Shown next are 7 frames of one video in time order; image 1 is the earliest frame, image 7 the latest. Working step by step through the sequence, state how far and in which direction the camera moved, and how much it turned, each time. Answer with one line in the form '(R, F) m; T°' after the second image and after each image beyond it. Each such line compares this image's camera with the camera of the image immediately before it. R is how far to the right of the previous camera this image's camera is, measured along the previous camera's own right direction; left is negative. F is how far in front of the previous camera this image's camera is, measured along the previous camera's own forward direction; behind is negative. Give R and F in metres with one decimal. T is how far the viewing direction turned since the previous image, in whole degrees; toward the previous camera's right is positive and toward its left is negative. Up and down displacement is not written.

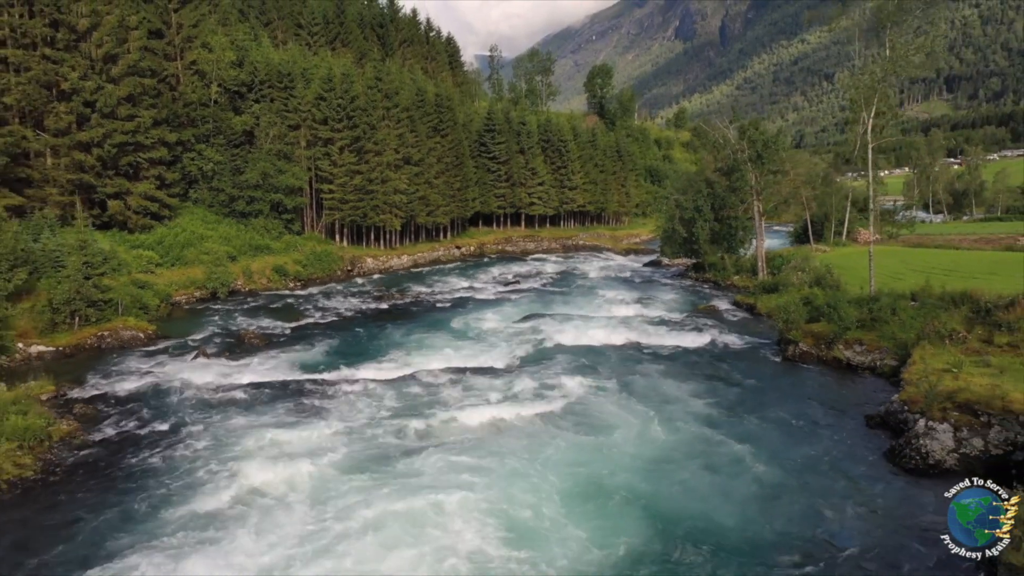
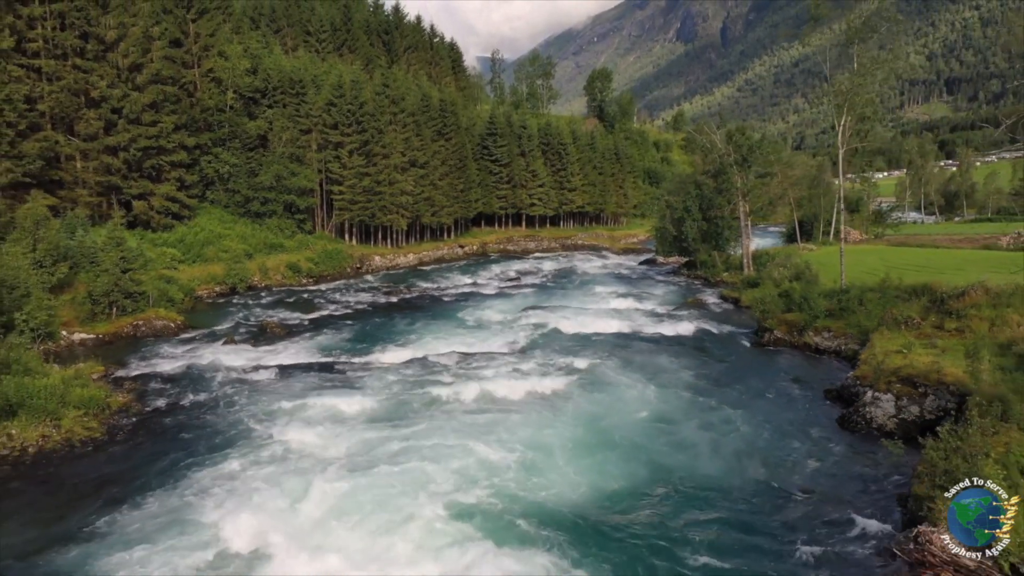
(0.0, -2.4) m; 0°
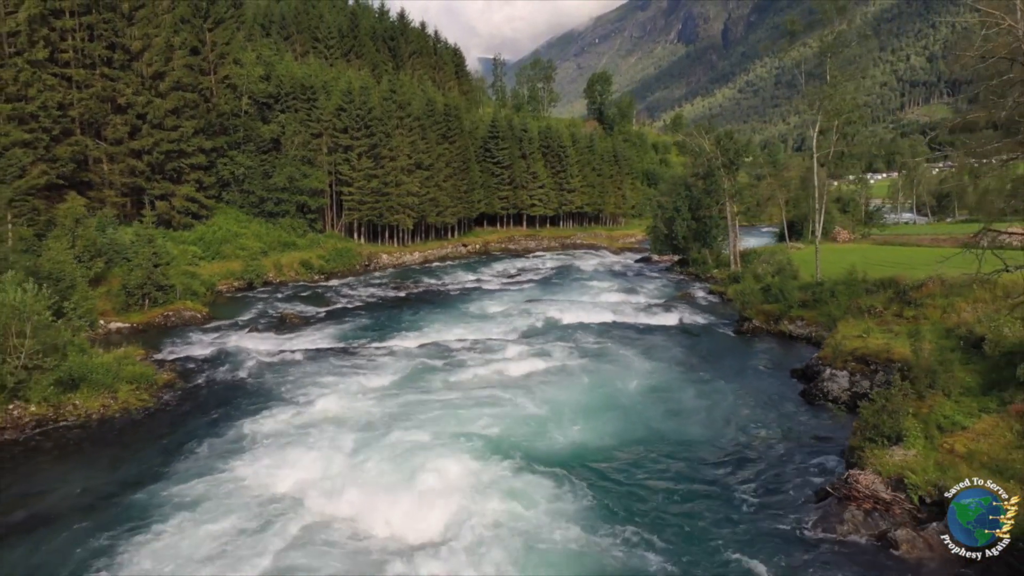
(0.0, -2.5) m; 0°
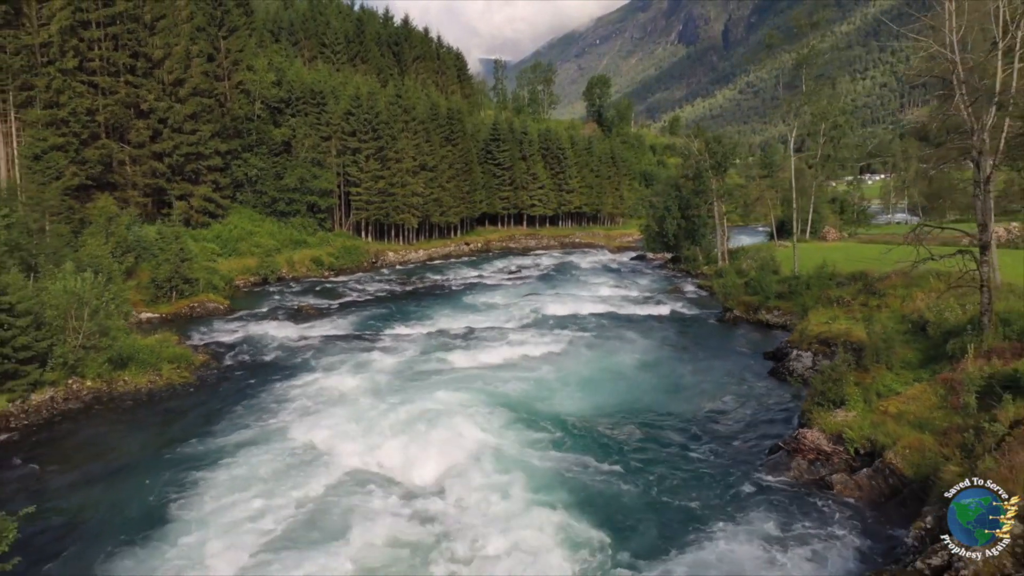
(0.0, -2.5) m; 0°
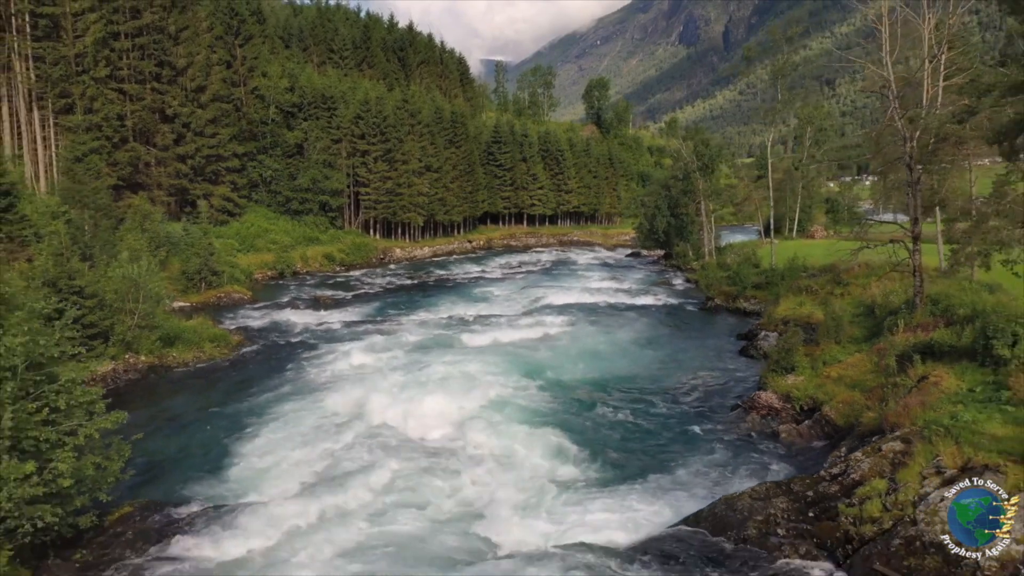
(0.0, -3.1) m; 0°
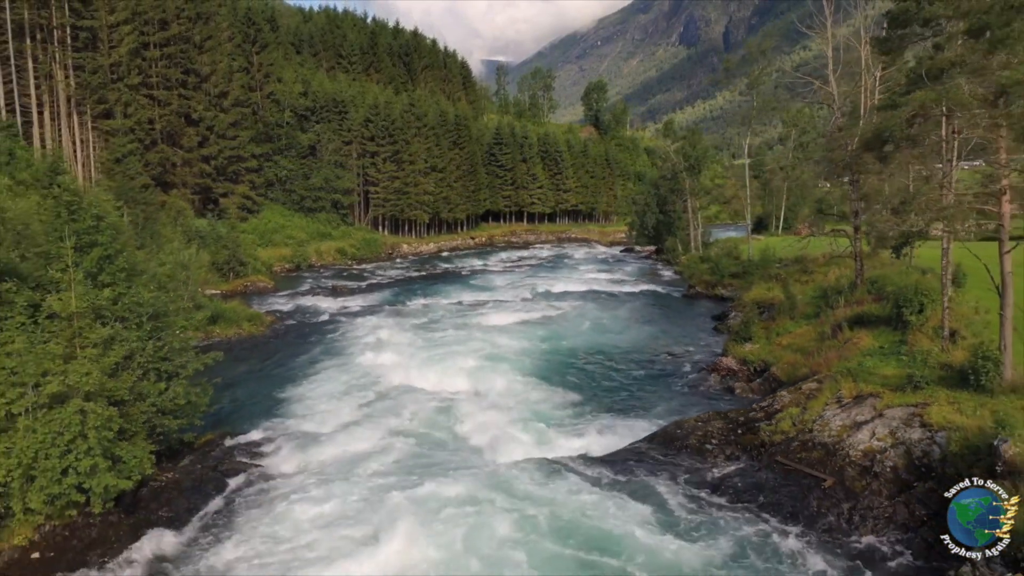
(0.0, -3.6) m; 0°
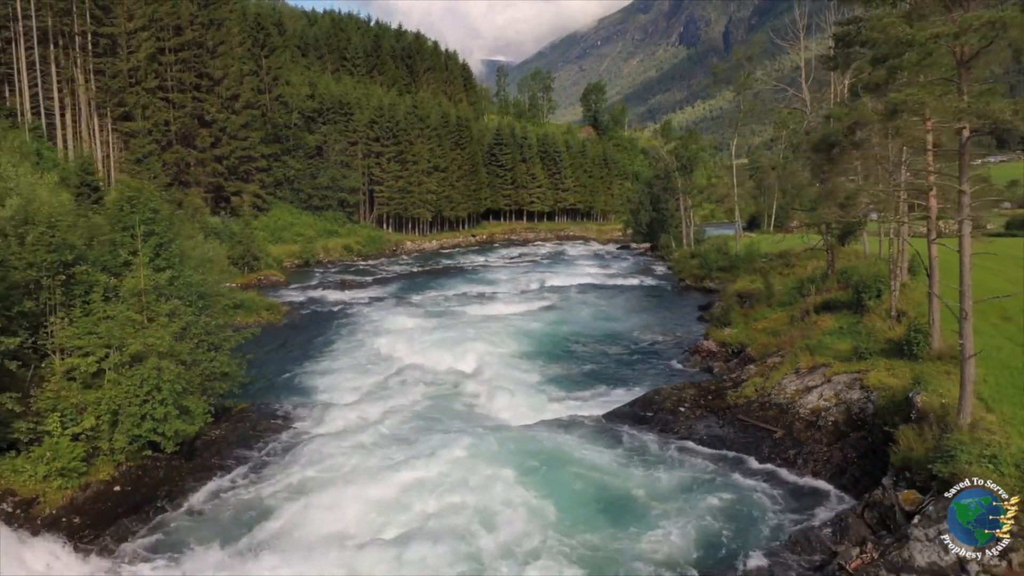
(0.0, -2.2) m; 0°
